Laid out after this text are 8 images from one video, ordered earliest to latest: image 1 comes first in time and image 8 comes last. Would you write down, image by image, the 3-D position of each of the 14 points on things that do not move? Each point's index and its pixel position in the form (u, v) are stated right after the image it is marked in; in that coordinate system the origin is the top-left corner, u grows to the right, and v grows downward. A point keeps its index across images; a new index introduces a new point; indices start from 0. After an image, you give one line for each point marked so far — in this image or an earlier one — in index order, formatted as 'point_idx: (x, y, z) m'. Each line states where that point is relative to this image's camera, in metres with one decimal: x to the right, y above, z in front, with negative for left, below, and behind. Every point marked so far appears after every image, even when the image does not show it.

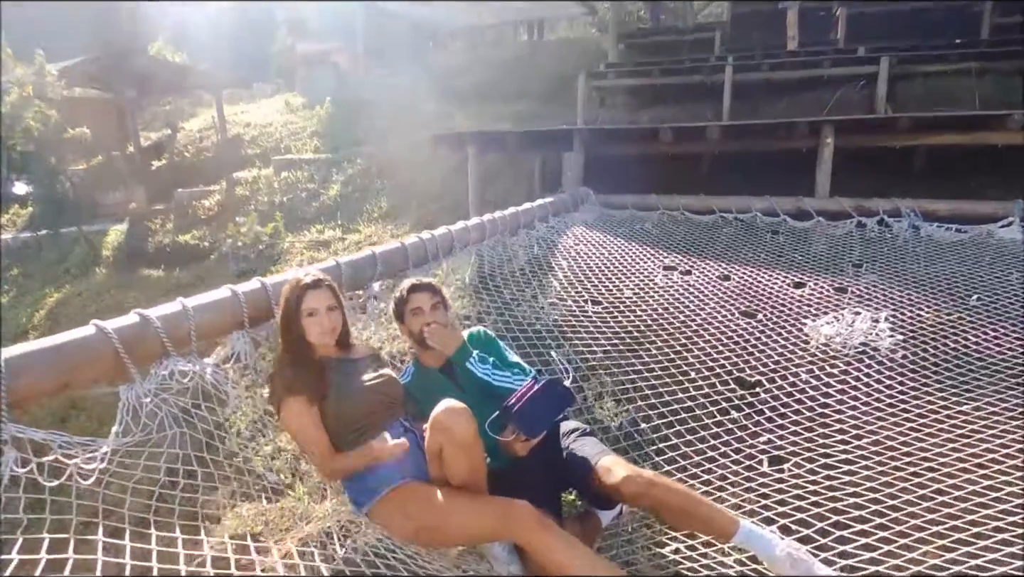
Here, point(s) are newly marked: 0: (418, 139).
0: (-1.0, +1.5, +7.0) m
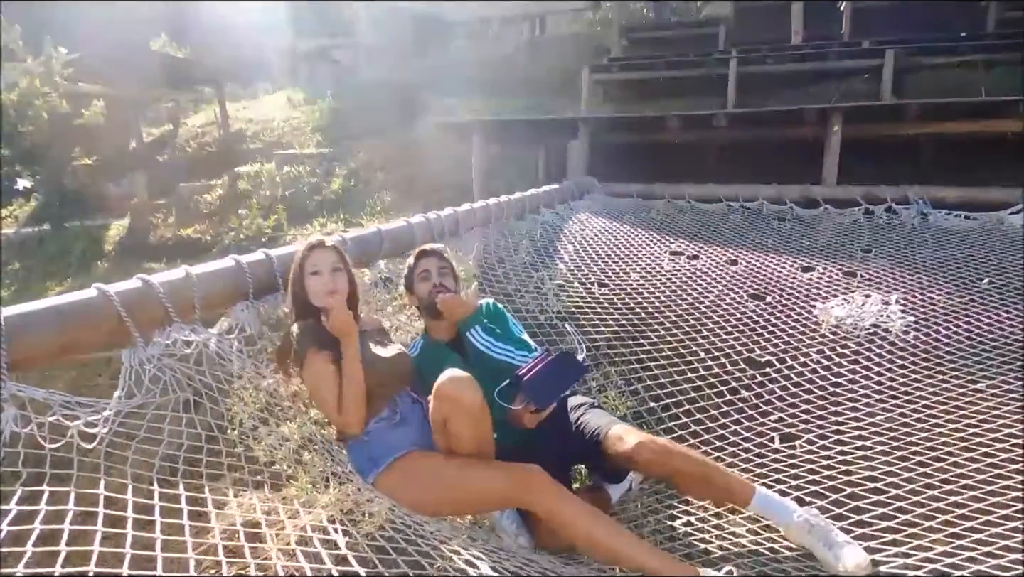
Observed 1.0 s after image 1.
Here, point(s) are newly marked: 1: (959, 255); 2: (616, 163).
0: (-1.0, +1.6, +6.9) m
1: (+1.4, +0.1, +2.1) m
2: (+0.7, +0.8, +4.3) m
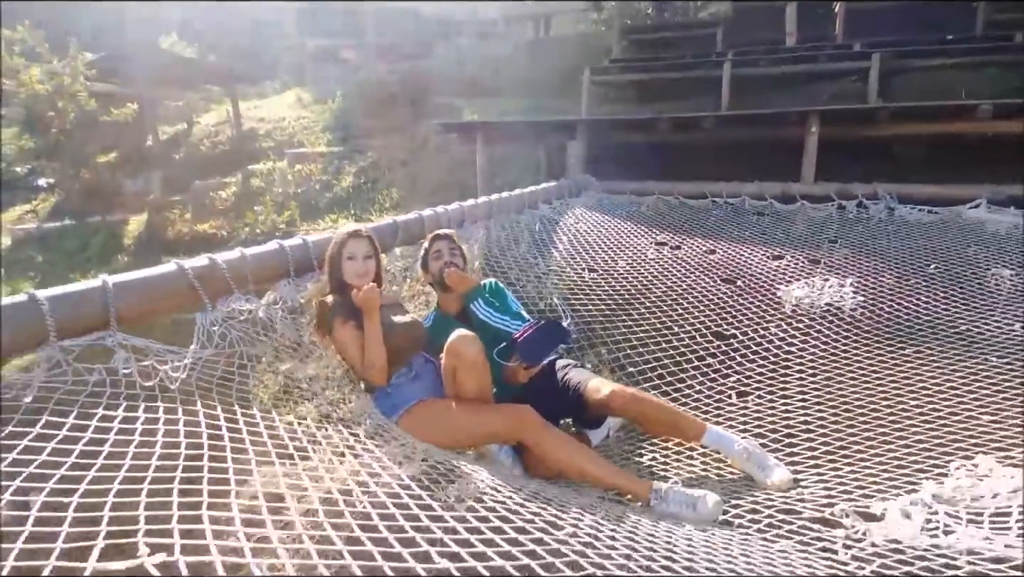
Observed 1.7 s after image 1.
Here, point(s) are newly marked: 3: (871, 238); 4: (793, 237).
0: (-0.9, +1.6, +7.2) m
1: (+1.4, +0.2, +2.4) m
2: (+0.7, +0.9, +4.5) m
3: (+1.3, +0.2, +2.5) m
4: (+1.1, +0.2, +2.6) m
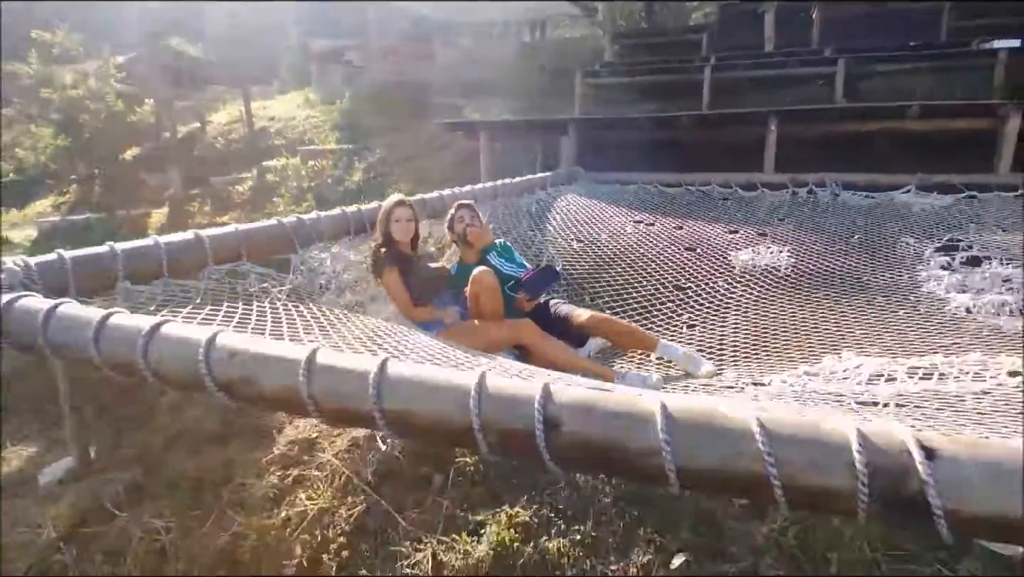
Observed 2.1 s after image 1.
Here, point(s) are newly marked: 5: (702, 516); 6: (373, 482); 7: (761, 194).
0: (-0.9, +1.8, +7.7) m
1: (+1.4, +0.3, +2.9) m
2: (+0.7, +1.0, +5.0) m
3: (+1.3, +0.3, +3.0) m
4: (+1.1, +0.3, +3.1) m
5: (+0.8, -0.9, +2.7) m
6: (-0.7, -0.9, +3.2) m
7: (+1.3, +0.5, +3.4) m
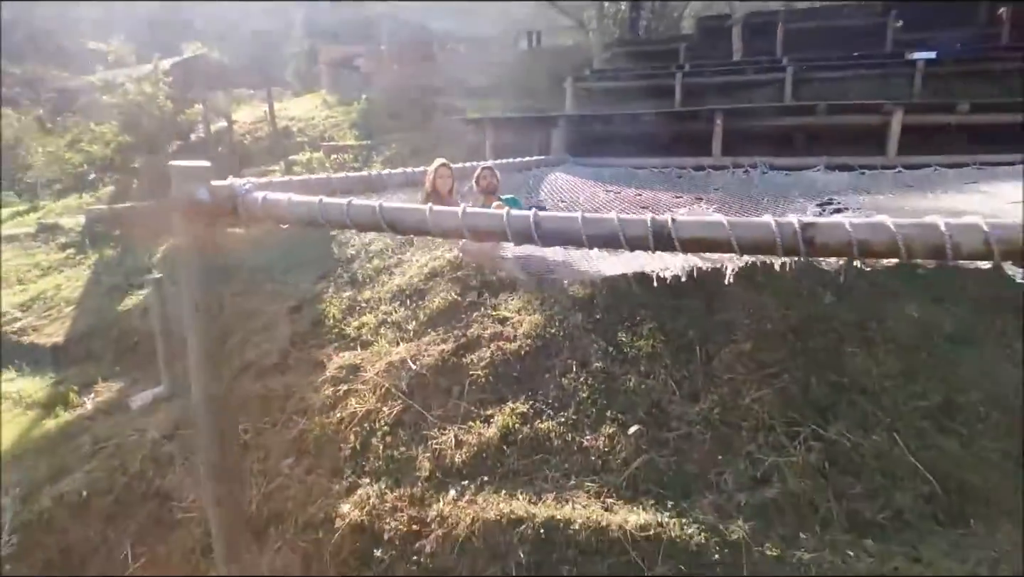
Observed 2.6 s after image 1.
0: (-0.9, +2.0, +8.7) m
1: (+1.4, +0.6, +3.8) m
2: (+0.7, +1.3, +6.0) m
3: (+1.4, +0.6, +4.0) m
4: (+1.1, +0.6, +4.1) m
5: (+0.8, -0.6, +3.7) m
6: (-0.7, -0.6, +4.2) m
7: (+1.3, +0.8, +4.4) m
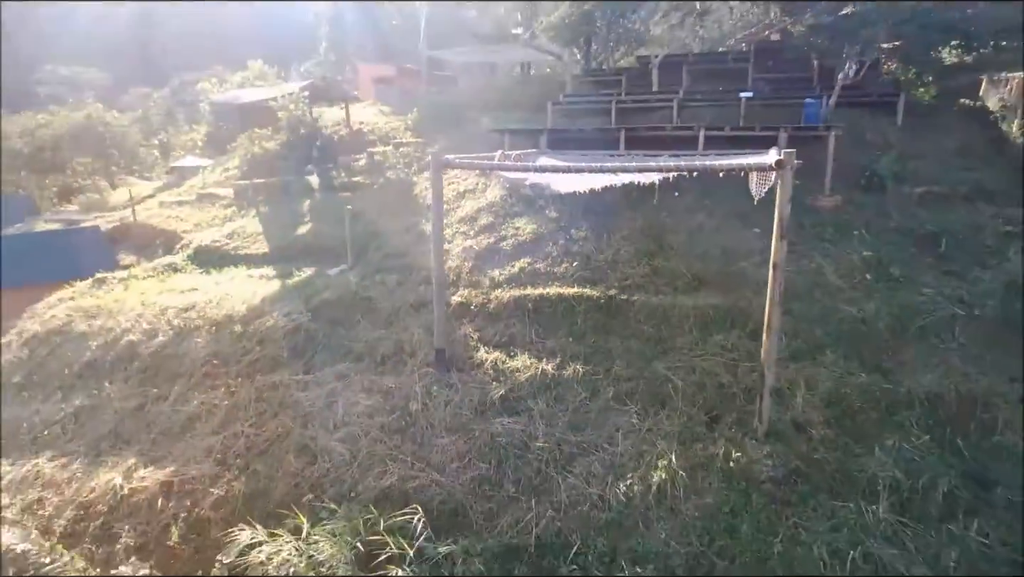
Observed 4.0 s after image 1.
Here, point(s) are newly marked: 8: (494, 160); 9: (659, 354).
0: (-0.9, +3.1, +13.5) m
1: (+1.6, +1.6, +8.7) m
2: (+0.8, +2.3, +10.9) m
3: (+1.5, +1.6, +8.9) m
4: (+1.2, +1.7, +9.0) m
5: (+0.9, +0.4, +8.6) m
6: (-0.5, +0.4, +9.0) m
7: (+1.4, +1.8, +9.3) m
8: (-0.2, +1.6, +8.3) m
9: (+1.6, -0.7, +7.3) m
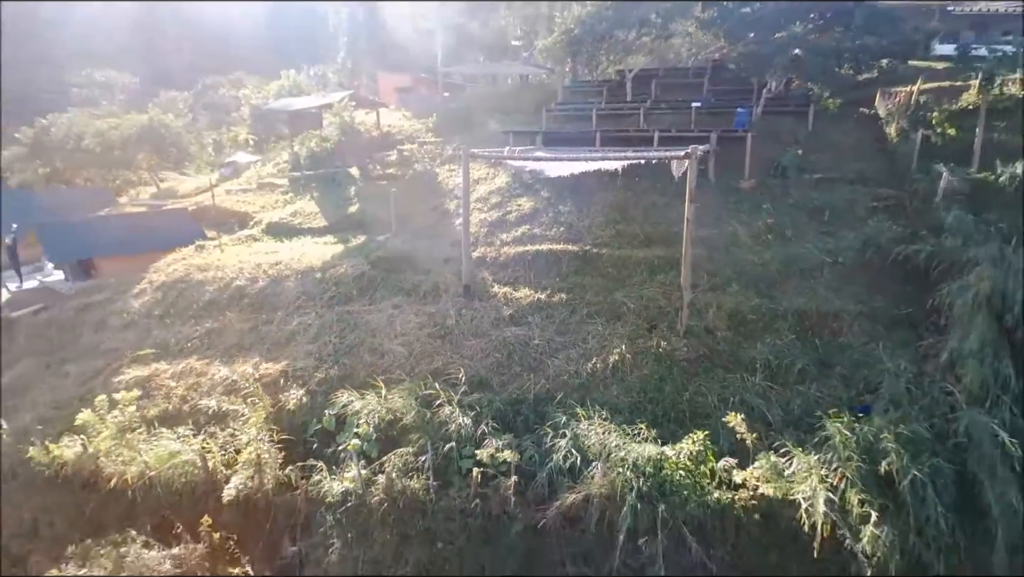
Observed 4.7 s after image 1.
0: (-0.9, +3.8, +16.7) m
1: (+1.6, +2.3, +12.0) m
2: (+0.8, +3.1, +14.1) m
3: (+1.6, +2.4, +12.1) m
4: (+1.3, +2.4, +12.2) m
5: (+1.0, +1.1, +11.8) m
6: (-0.4, +1.1, +12.2) m
7: (+1.5, +2.5, +12.5) m
8: (-0.2, +2.3, +11.6) m
9: (+1.7, 0.0, +10.5) m
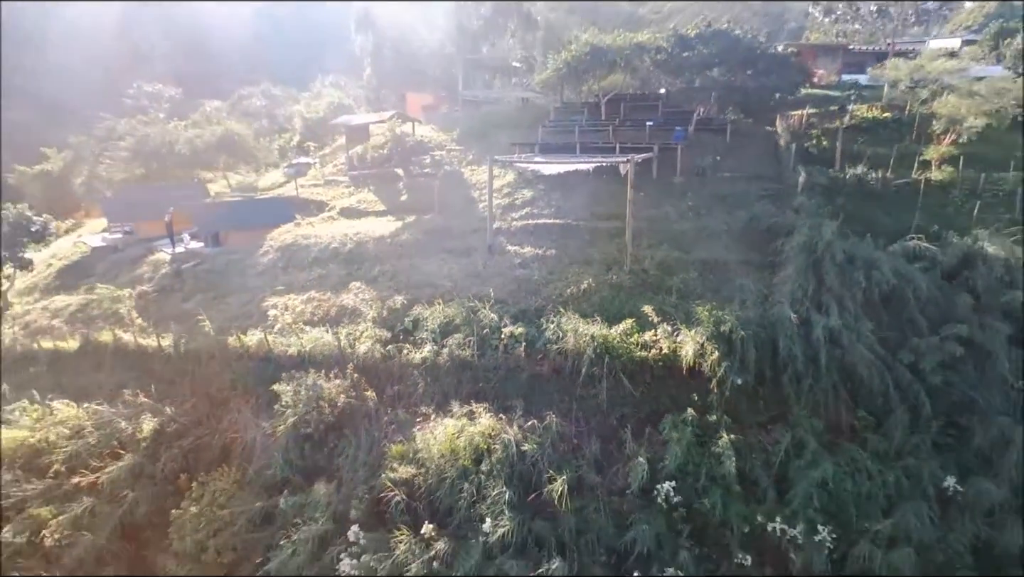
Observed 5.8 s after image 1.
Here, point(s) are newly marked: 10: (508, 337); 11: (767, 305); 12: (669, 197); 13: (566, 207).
0: (-0.7, +4.8, +22.4) m
1: (+1.8, +3.3, +17.6) m
2: (+1.0, +4.1, +19.8) m
3: (+1.7, +3.4, +17.8) m
4: (+1.5, +3.4, +17.8) m
5: (+1.2, +2.1, +17.5) m
6: (-0.3, +2.1, +17.9) m
7: (+1.6, +3.5, +18.2) m
8: (0.0, +3.3, +17.2) m
9: (+1.9, +1.0, +16.2) m
10: (-0.1, -1.0, +13.5) m
11: (+5.1, -0.3, +13.4) m
12: (+4.2, +2.4, +17.8) m
13: (+1.4, +2.2, +17.5) m
